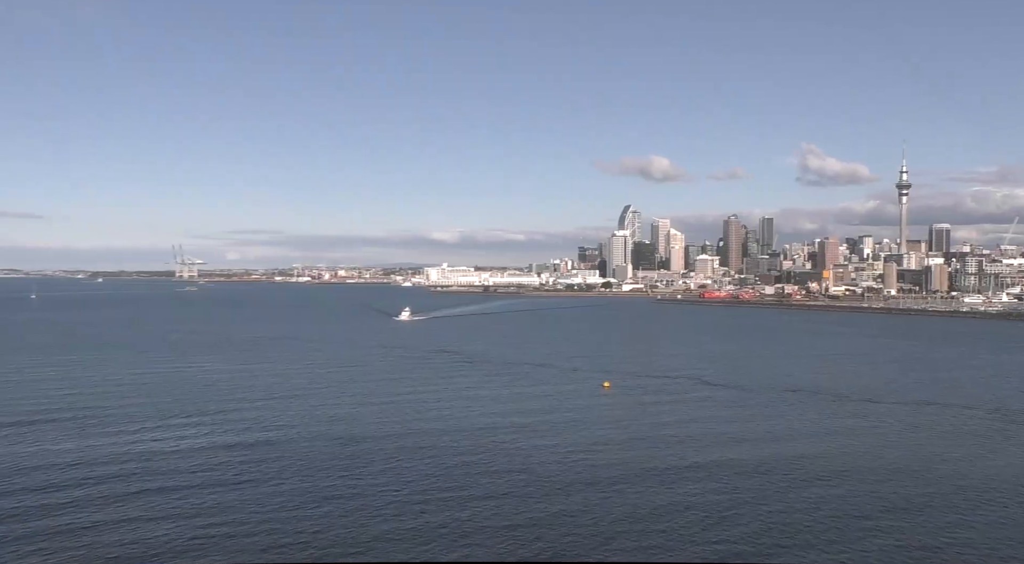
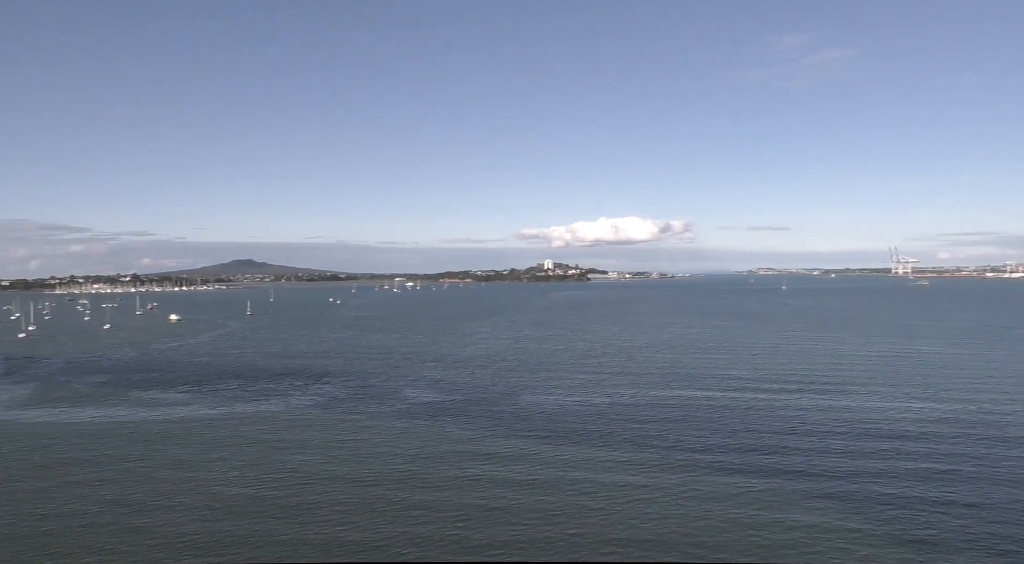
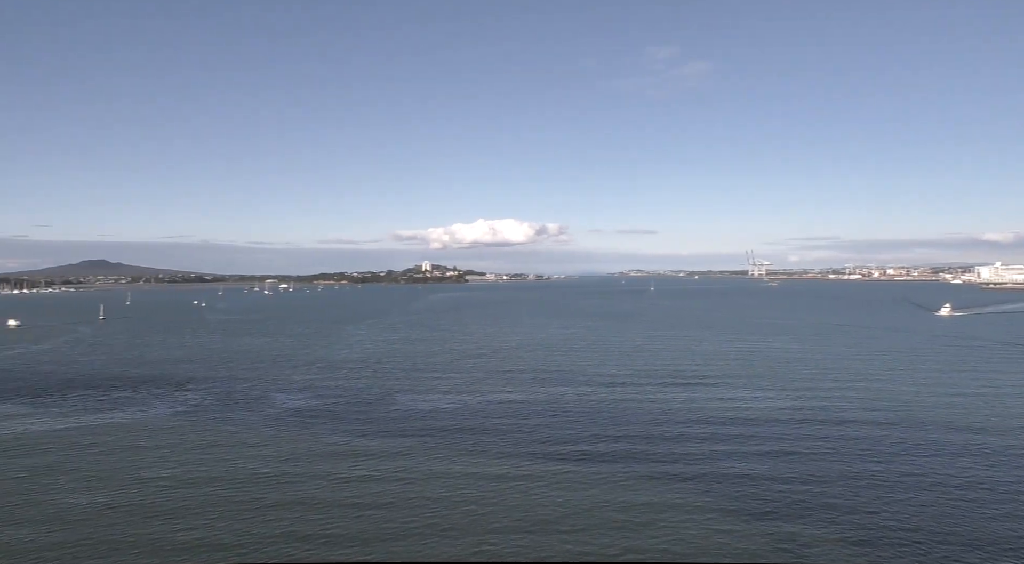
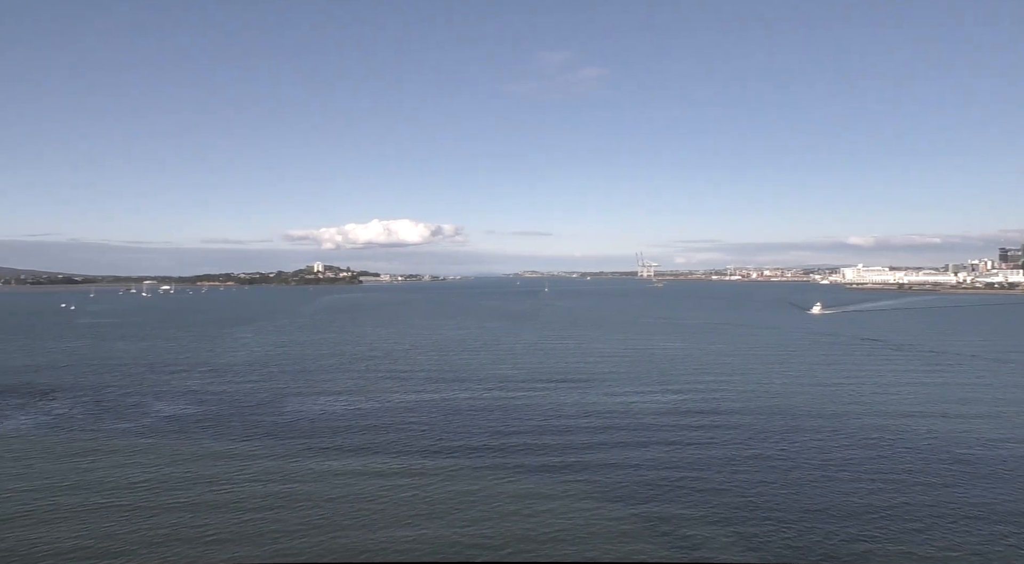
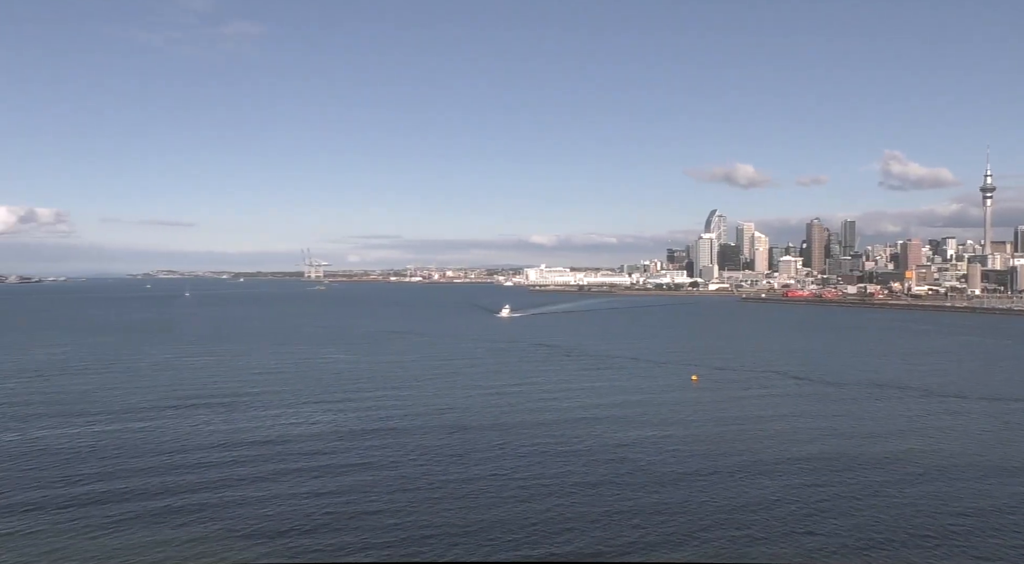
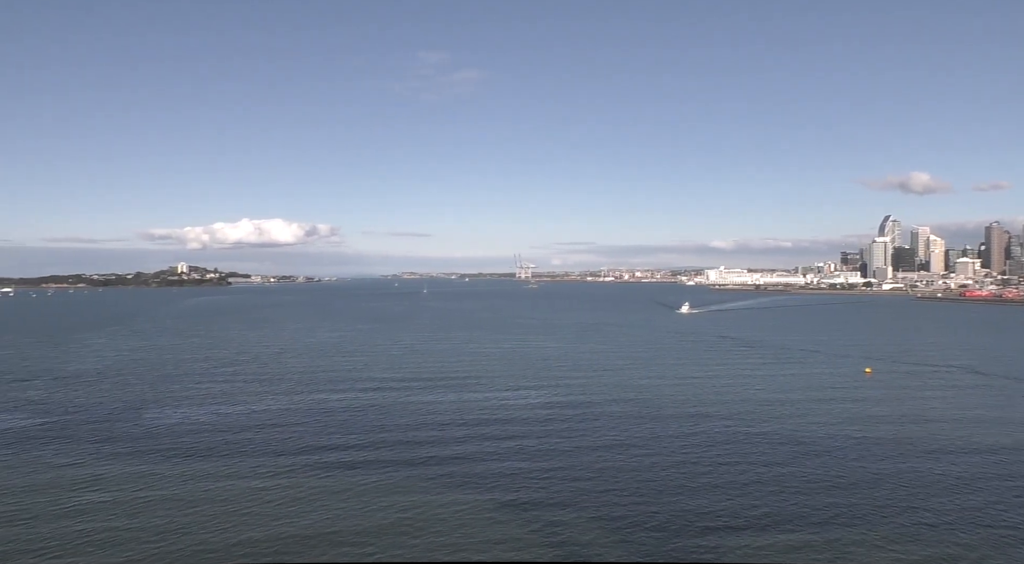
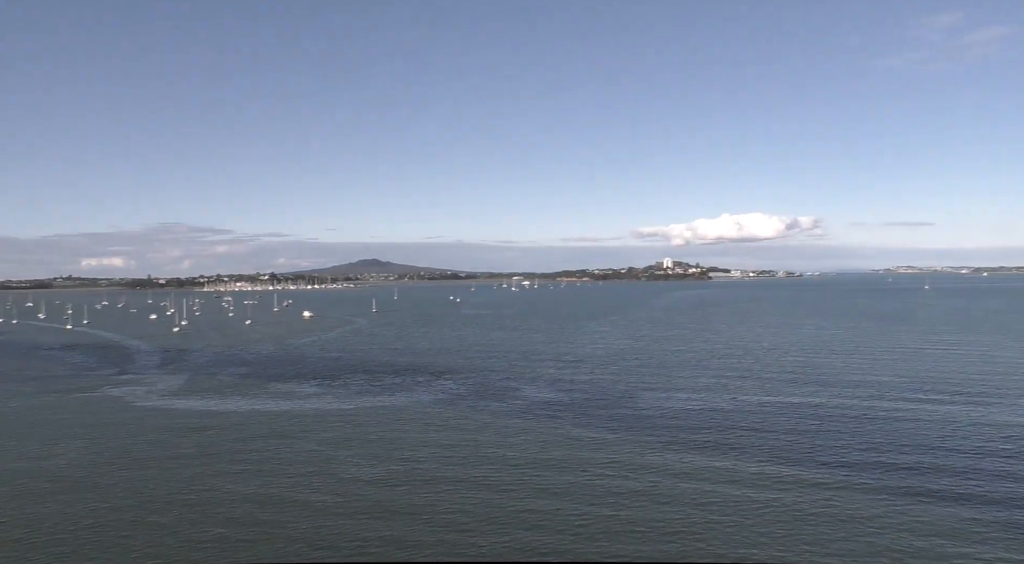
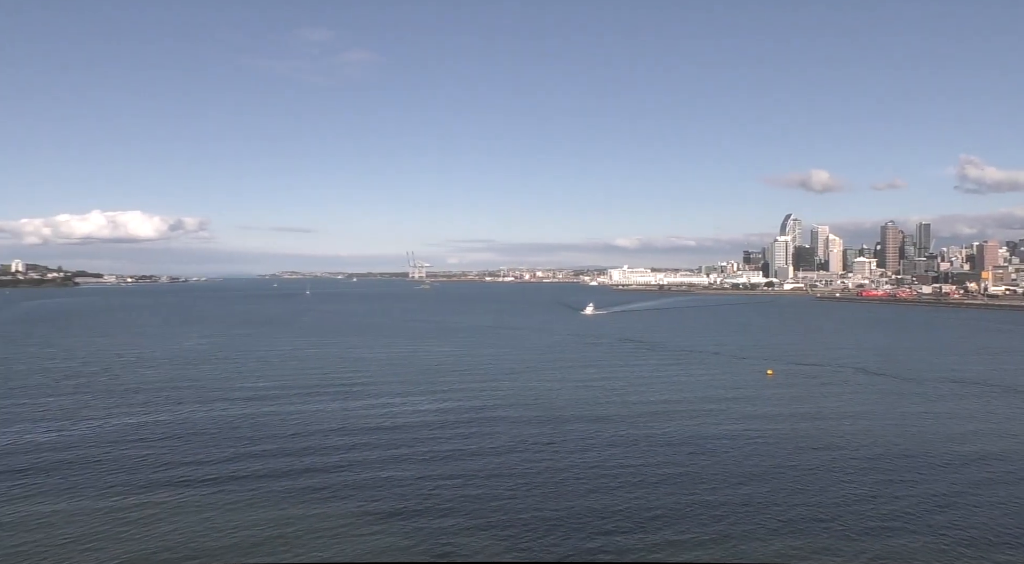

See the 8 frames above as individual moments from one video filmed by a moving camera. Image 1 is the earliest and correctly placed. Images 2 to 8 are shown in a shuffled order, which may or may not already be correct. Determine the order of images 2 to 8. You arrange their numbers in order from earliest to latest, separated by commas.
5, 8, 6, 4, 3, 2, 7
